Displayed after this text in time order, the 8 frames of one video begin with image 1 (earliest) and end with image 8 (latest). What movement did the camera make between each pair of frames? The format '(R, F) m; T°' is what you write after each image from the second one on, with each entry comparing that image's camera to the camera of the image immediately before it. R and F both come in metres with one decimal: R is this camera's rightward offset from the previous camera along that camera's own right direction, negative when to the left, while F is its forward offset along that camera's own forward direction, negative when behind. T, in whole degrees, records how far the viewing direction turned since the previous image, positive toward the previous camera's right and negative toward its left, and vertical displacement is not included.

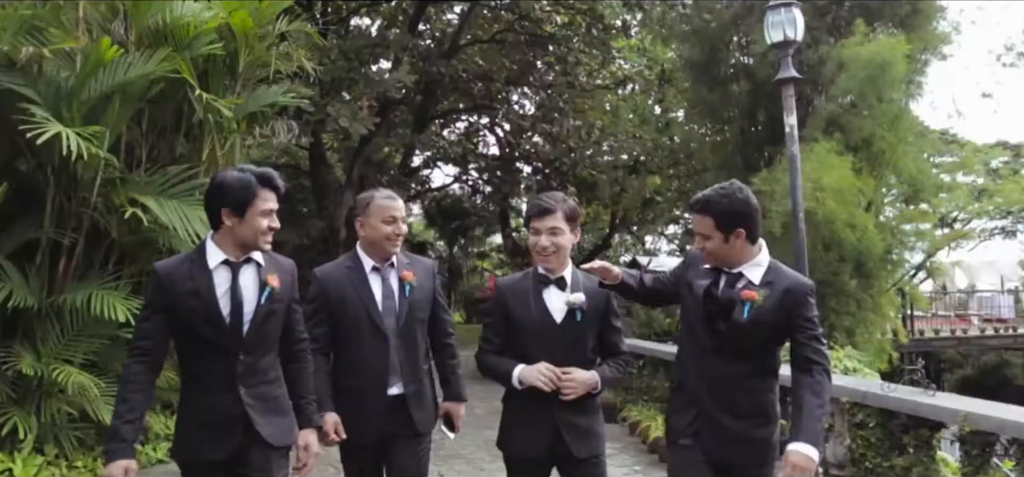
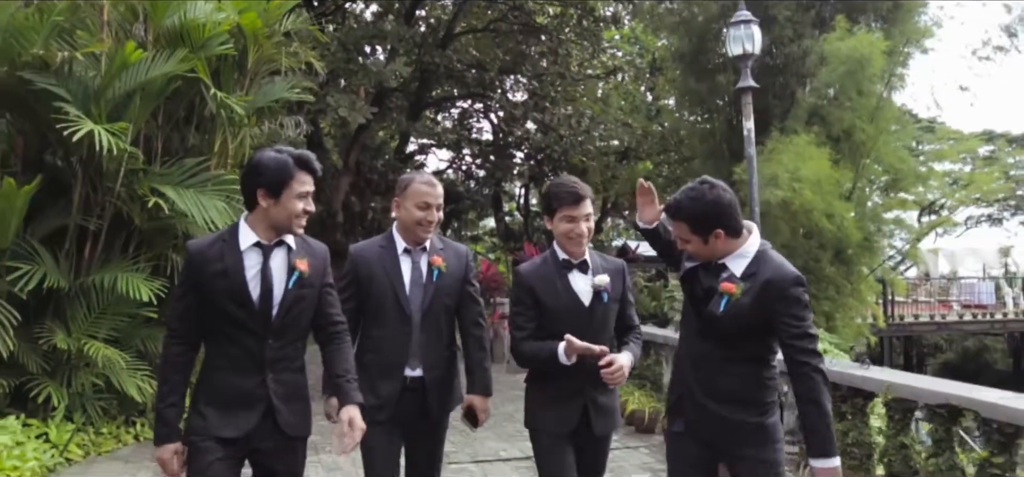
(0.0, -0.5) m; 0°
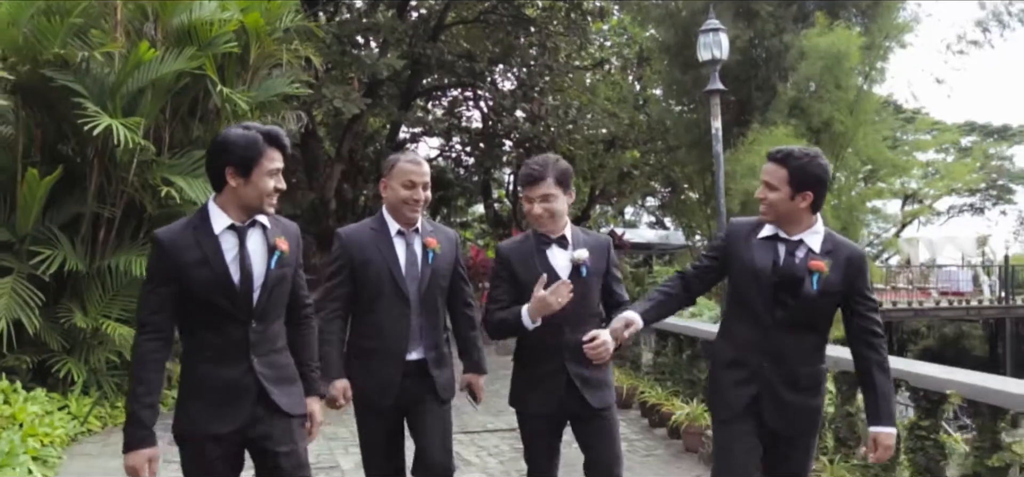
(0.0, -0.4) m; +1°
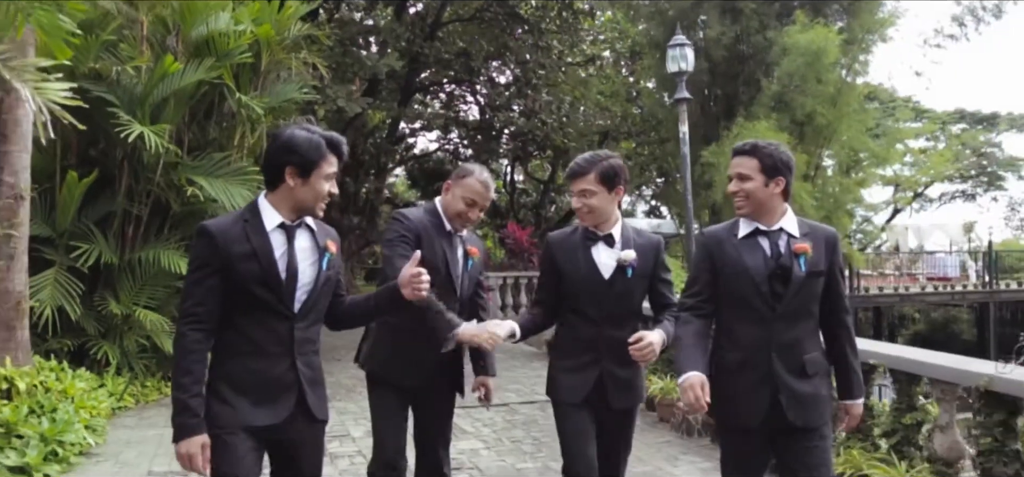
(+0.1, -0.7) m; 0°
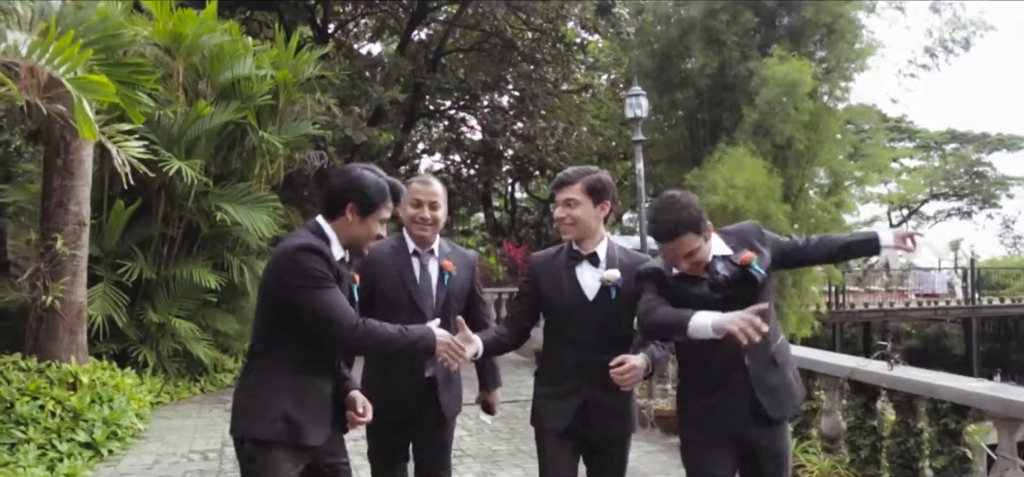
(+0.2, -1.1) m; 0°
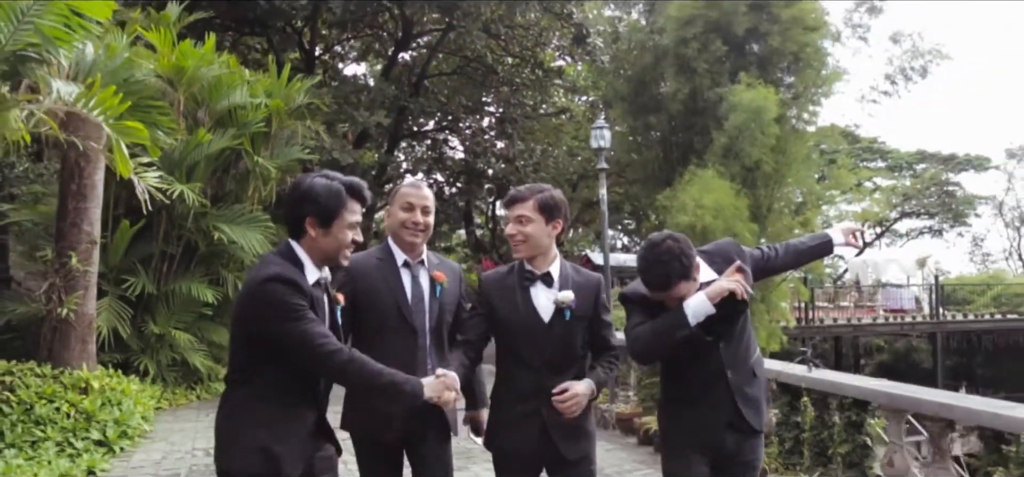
(+0.1, -0.7) m; +1°
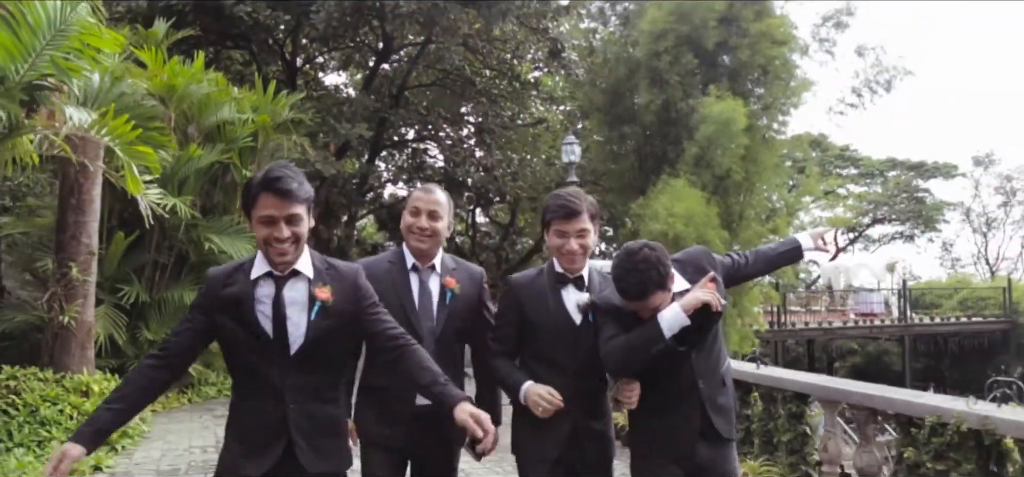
(0.0, -0.5) m; +1°
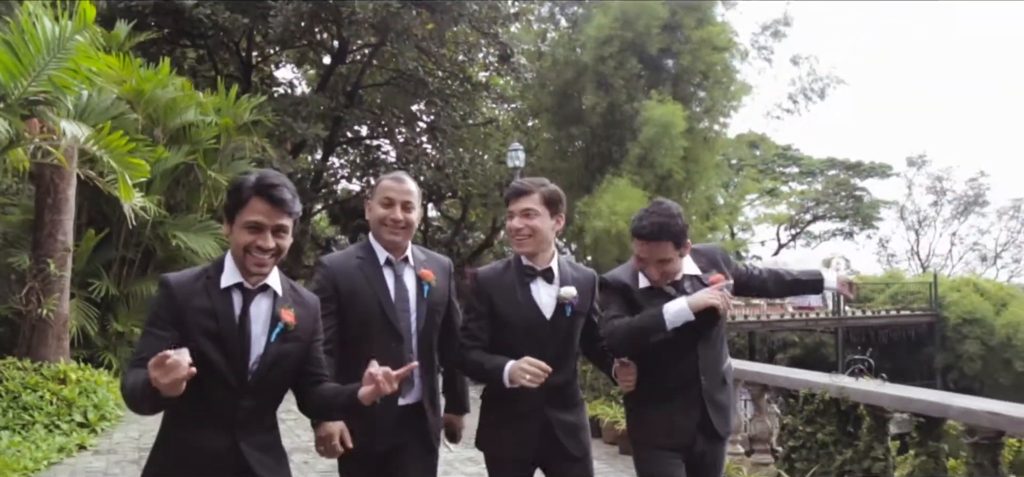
(0.0, -0.7) m; +3°
